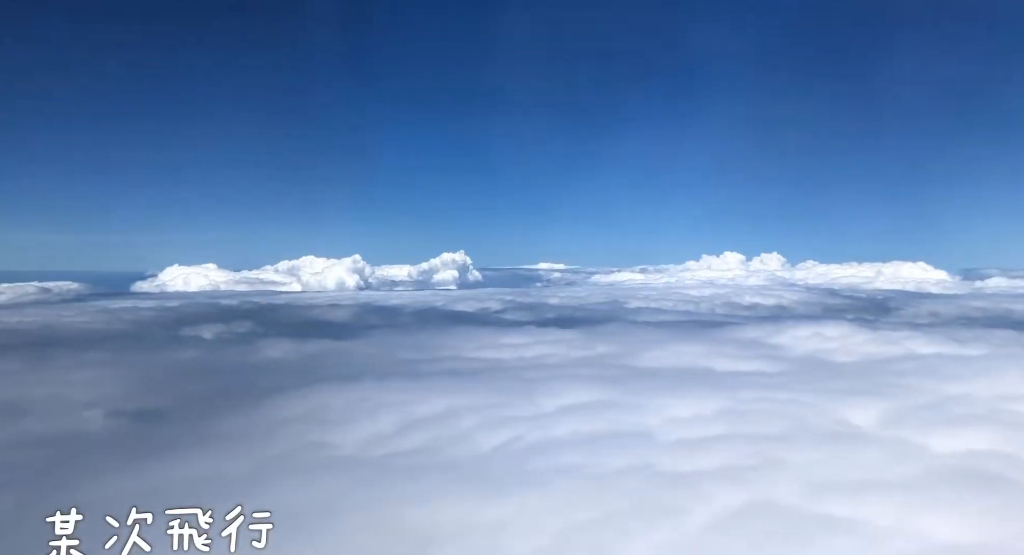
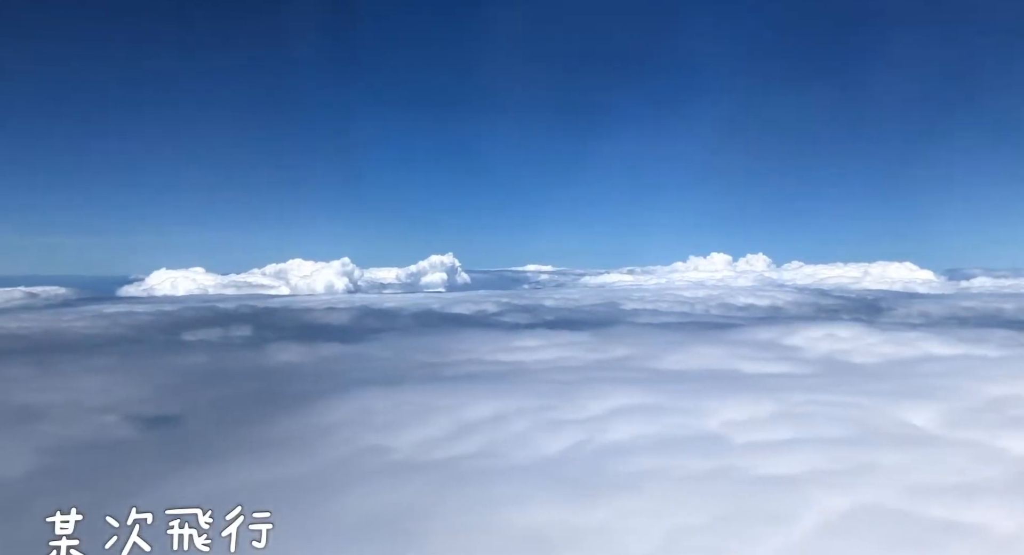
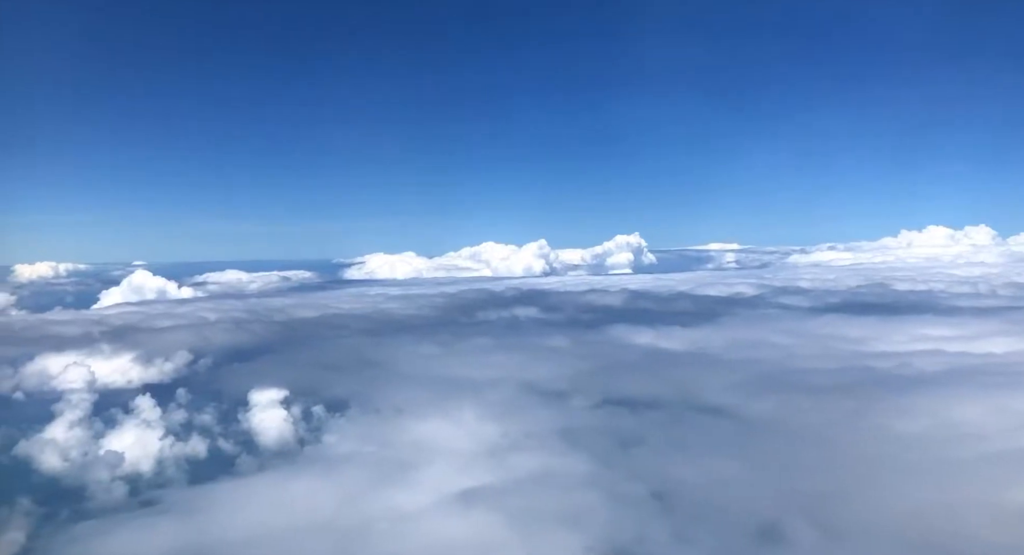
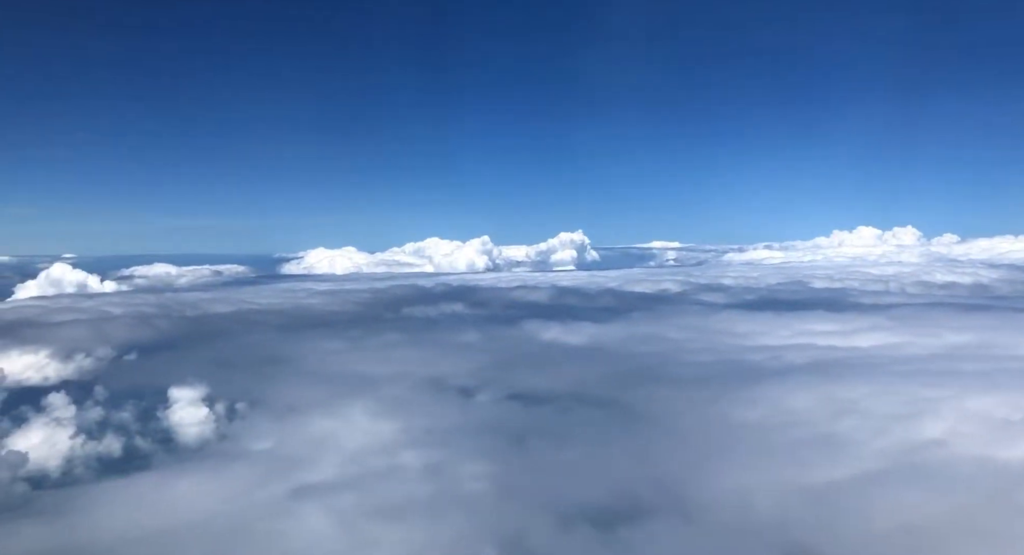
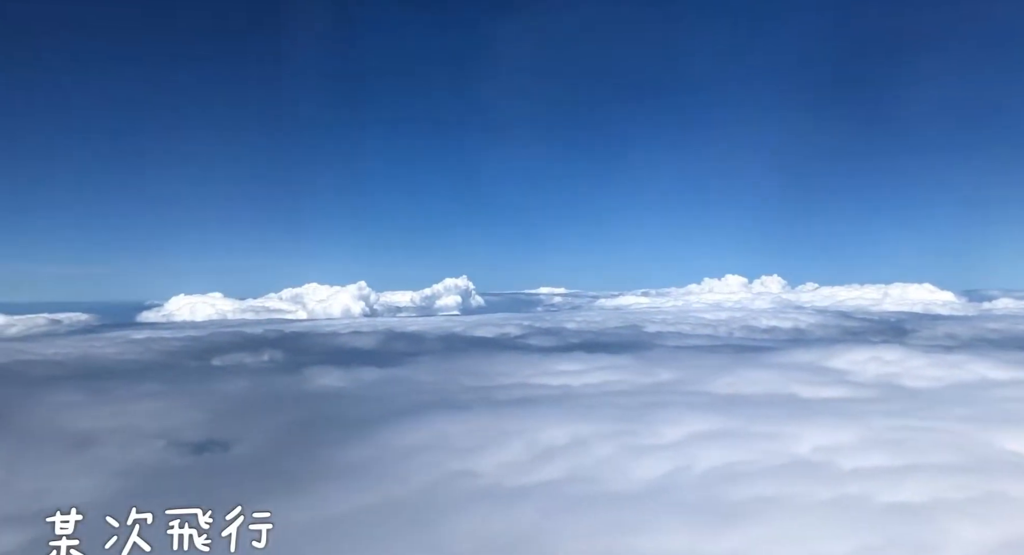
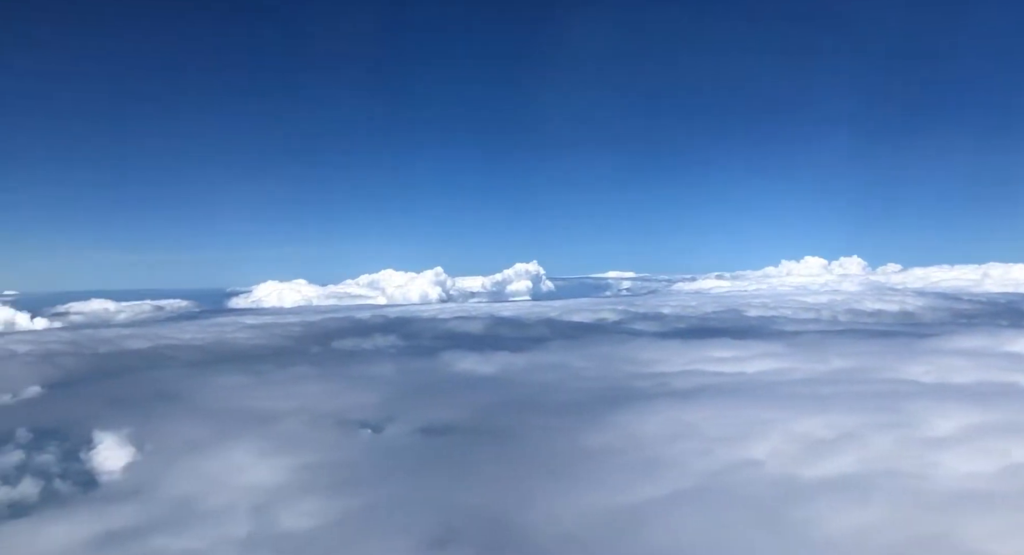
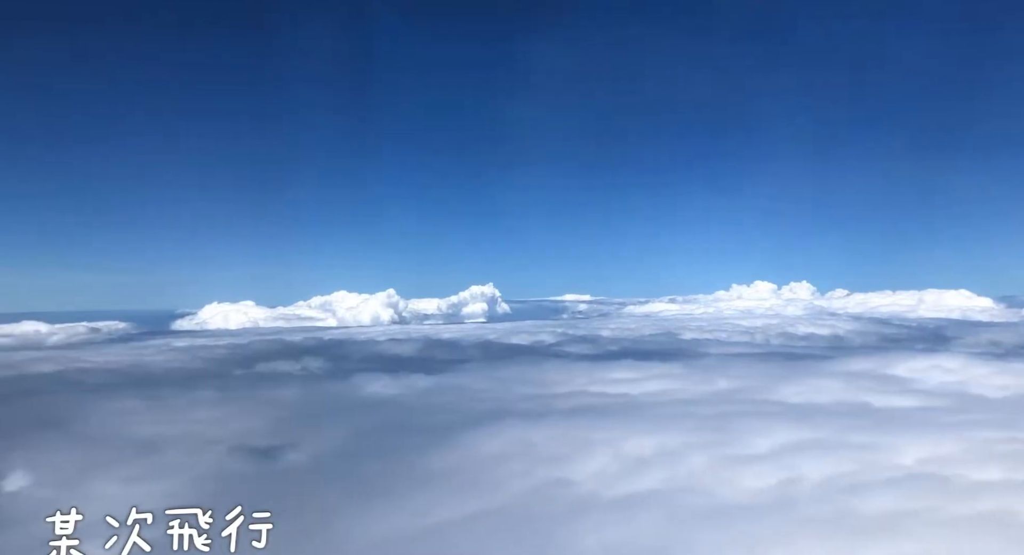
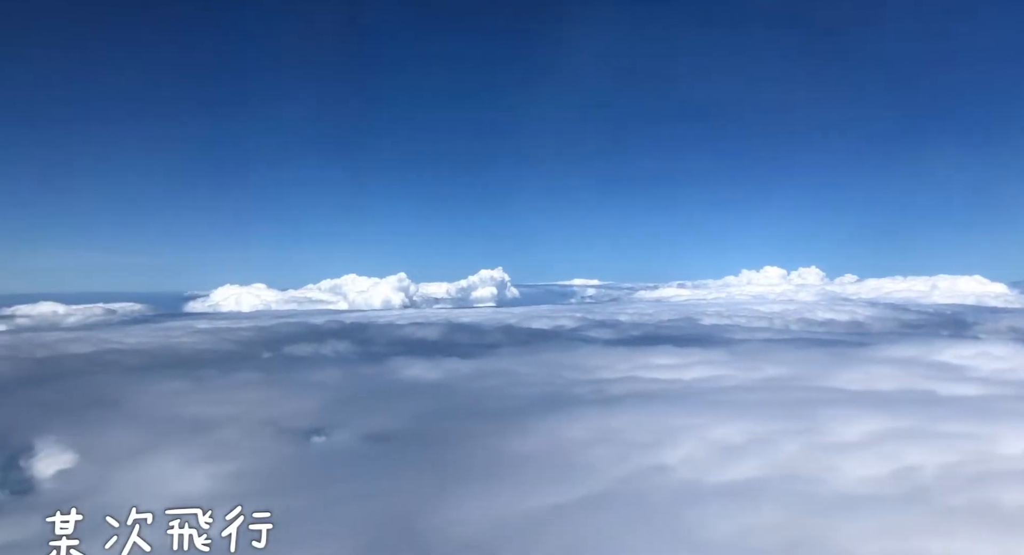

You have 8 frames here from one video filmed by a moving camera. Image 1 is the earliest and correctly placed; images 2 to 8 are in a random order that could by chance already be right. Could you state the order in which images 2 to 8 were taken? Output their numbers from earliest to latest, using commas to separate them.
2, 5, 7, 8, 6, 4, 3
